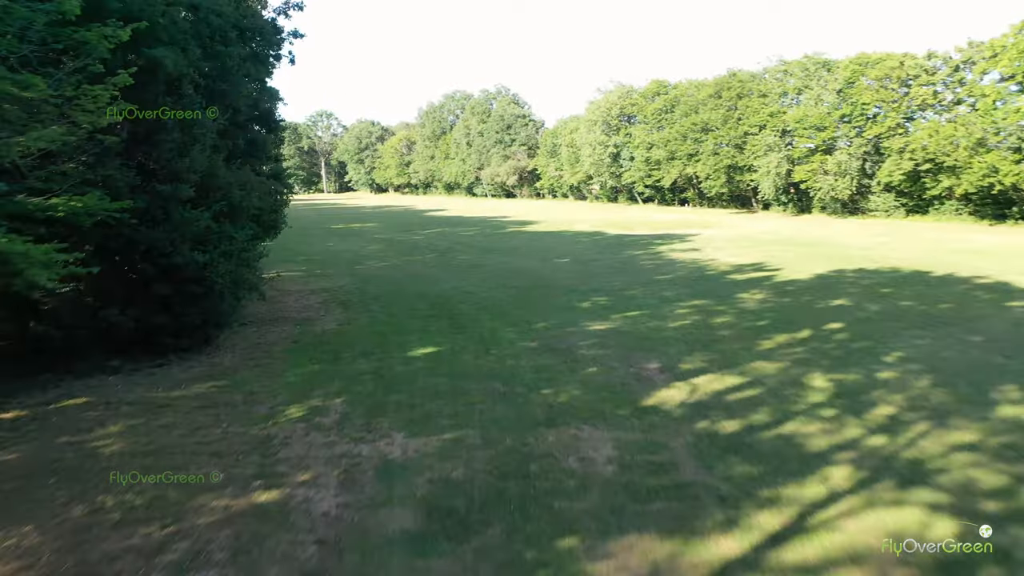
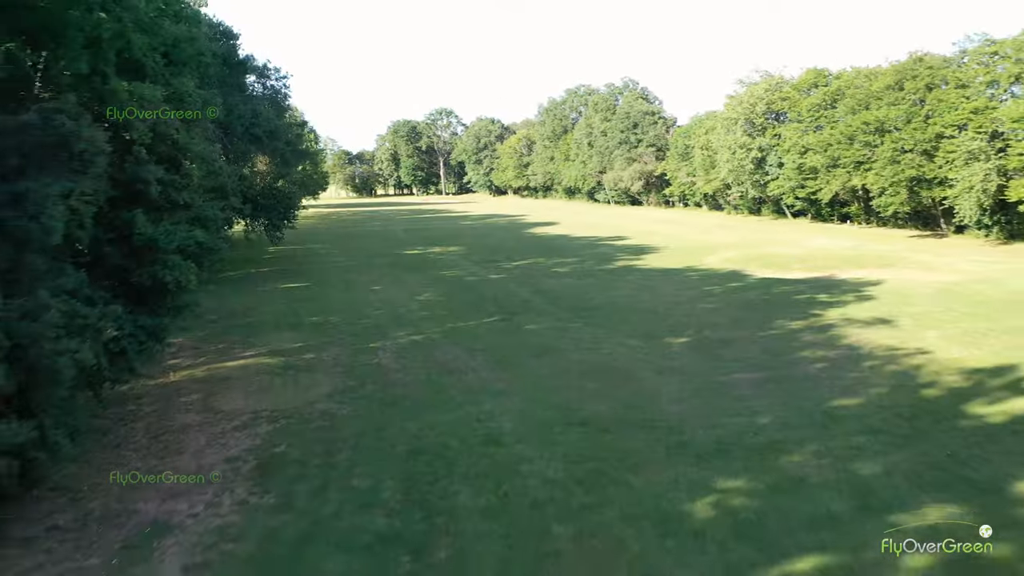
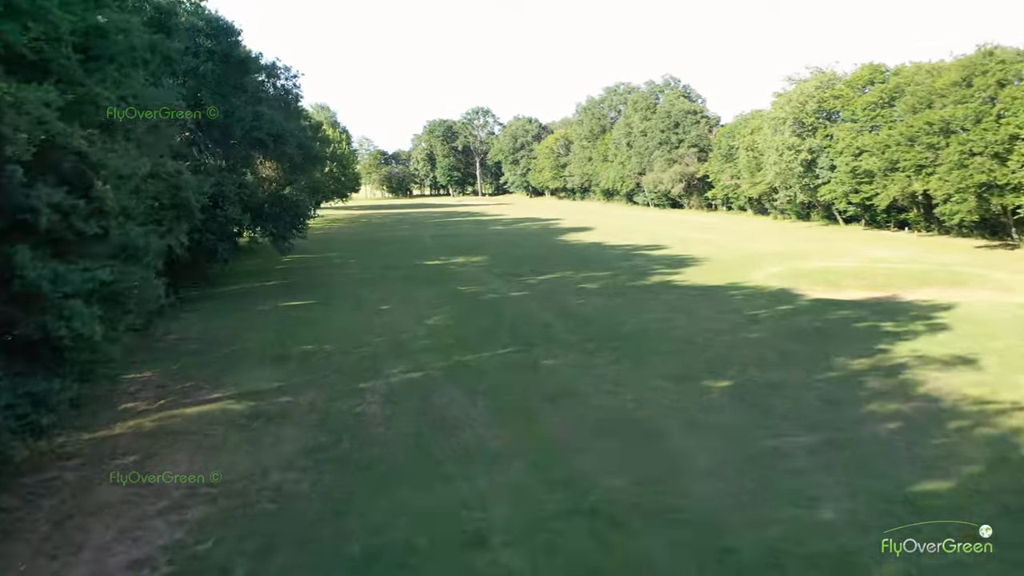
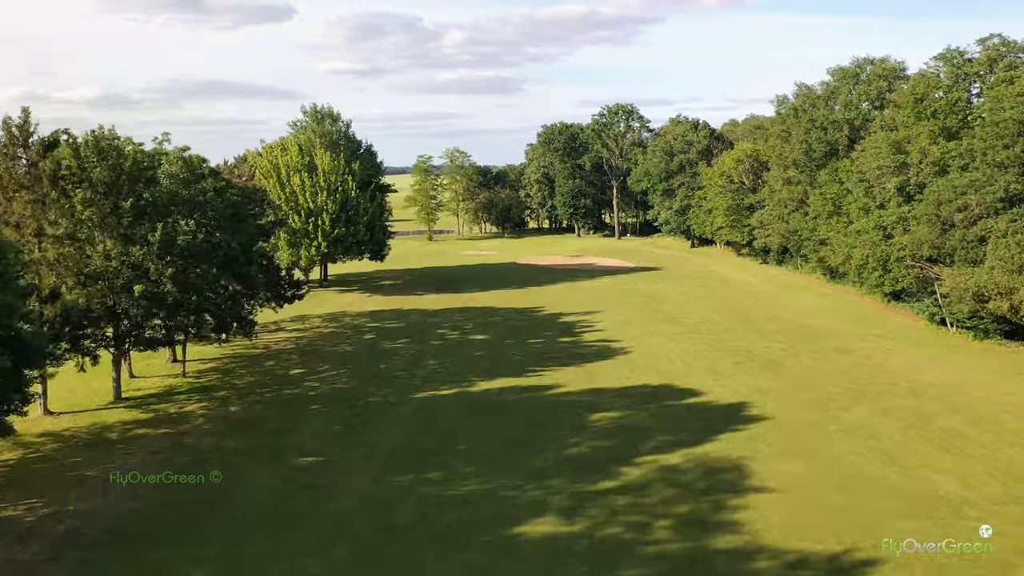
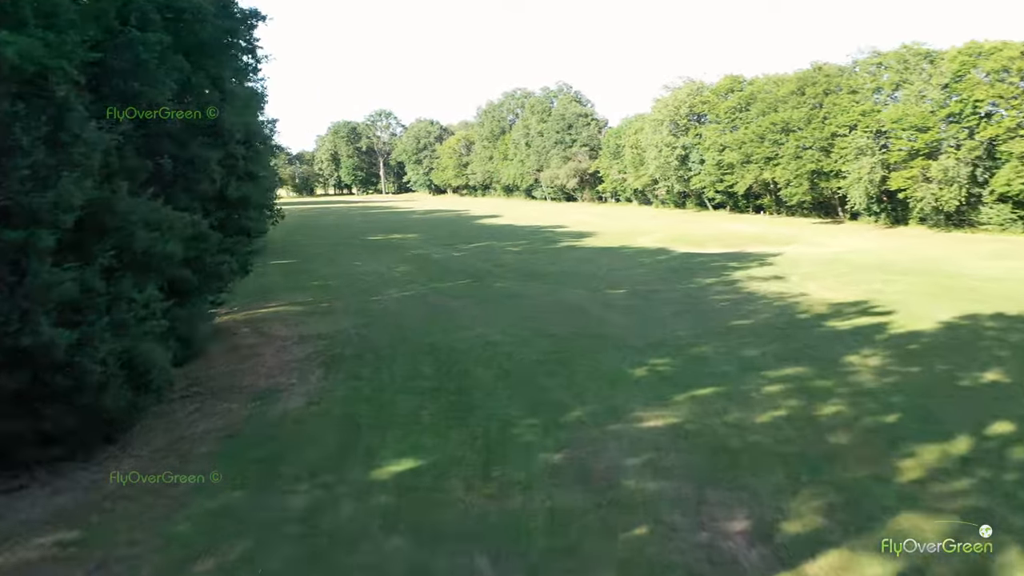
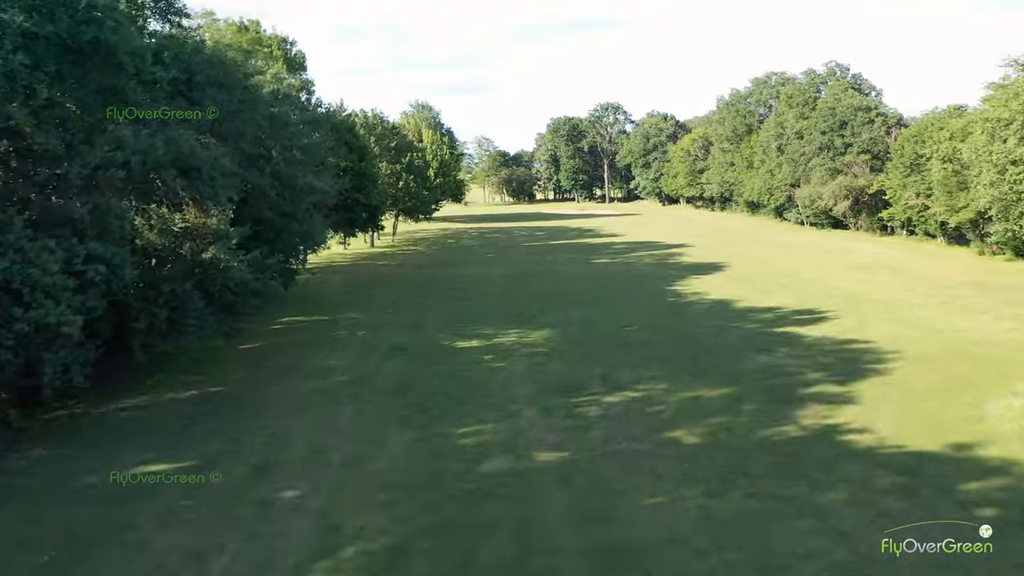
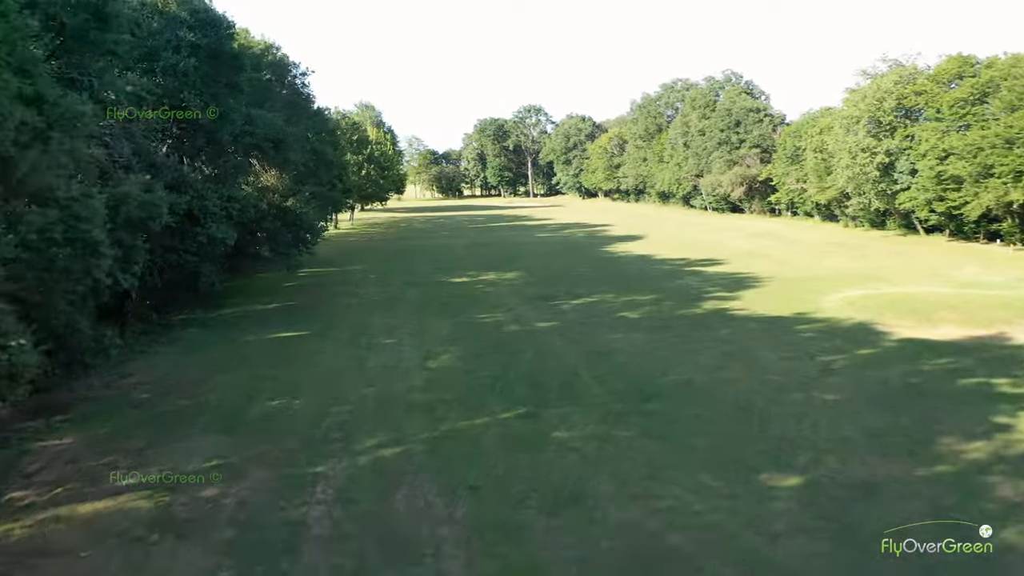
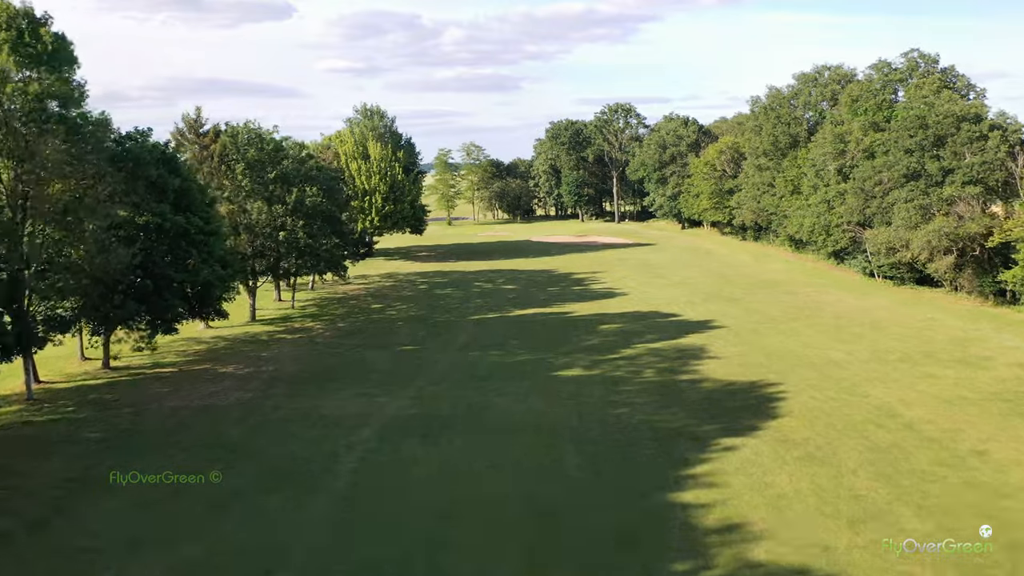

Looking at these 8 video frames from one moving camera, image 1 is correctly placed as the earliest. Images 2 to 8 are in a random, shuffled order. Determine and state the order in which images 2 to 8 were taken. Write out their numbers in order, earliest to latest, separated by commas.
5, 2, 3, 7, 6, 8, 4
